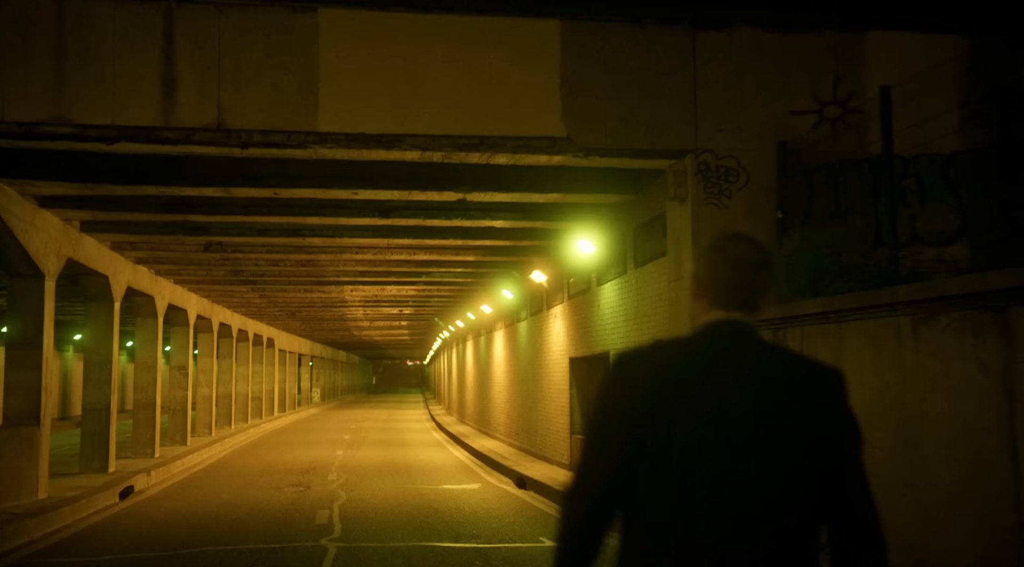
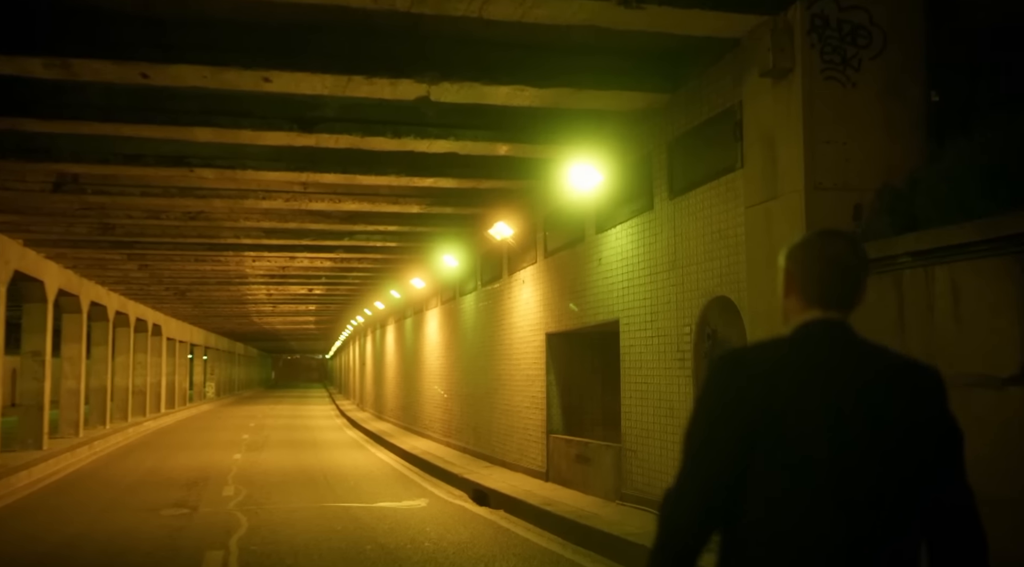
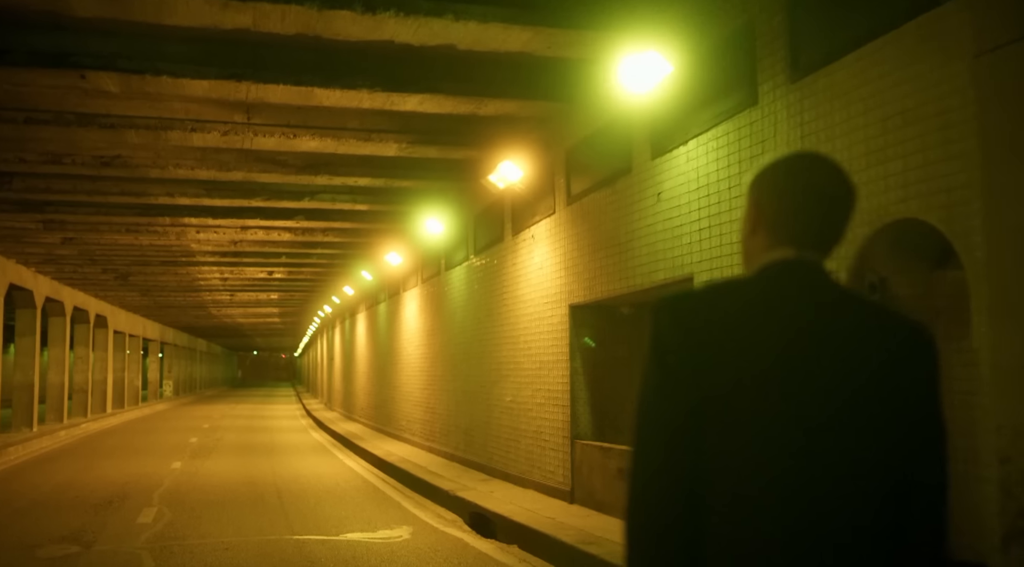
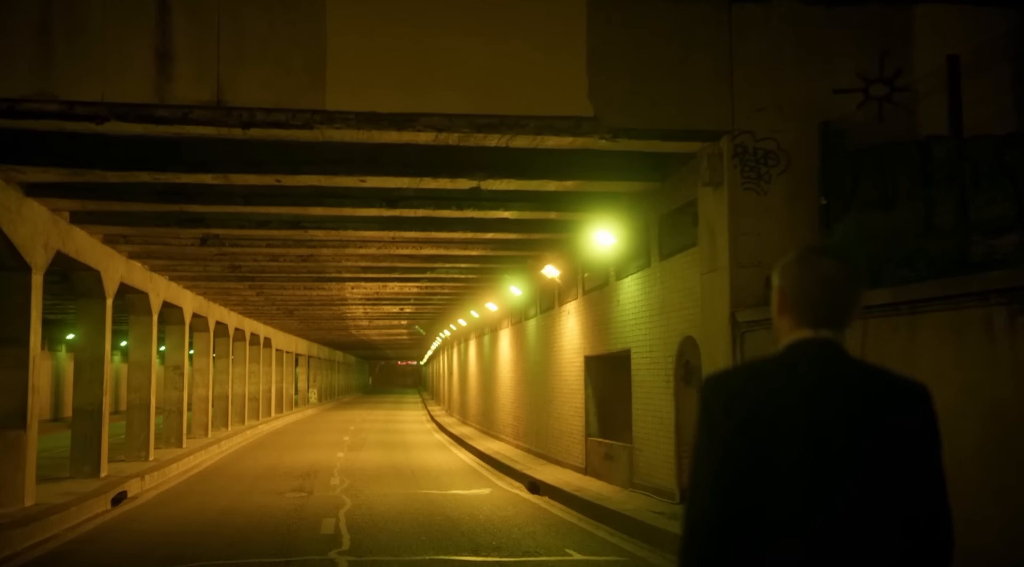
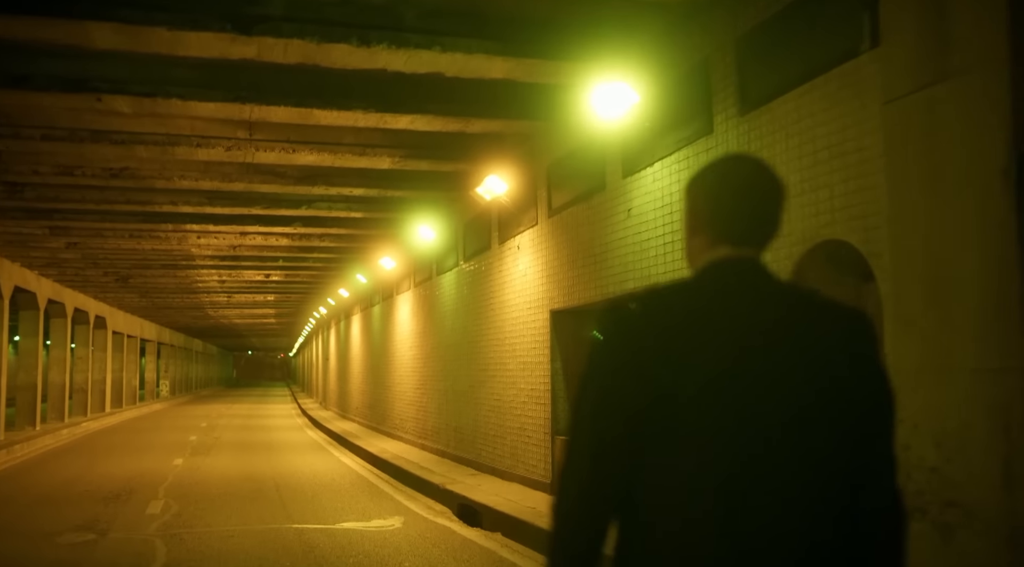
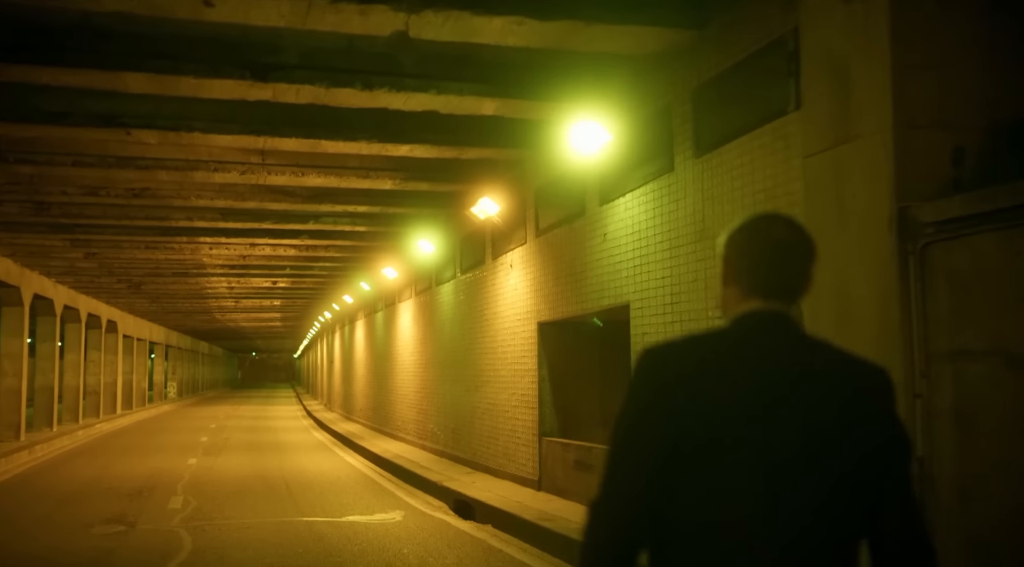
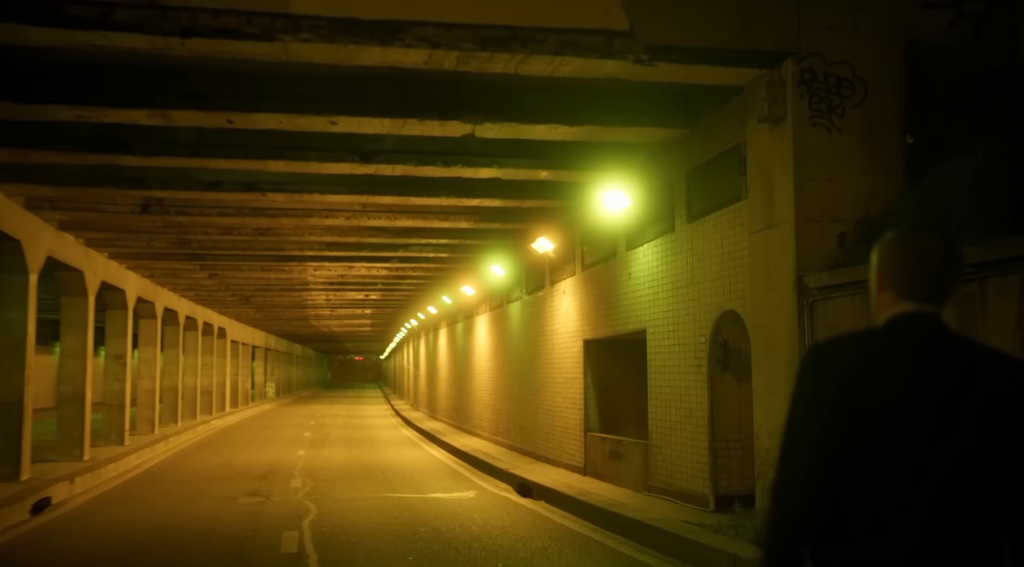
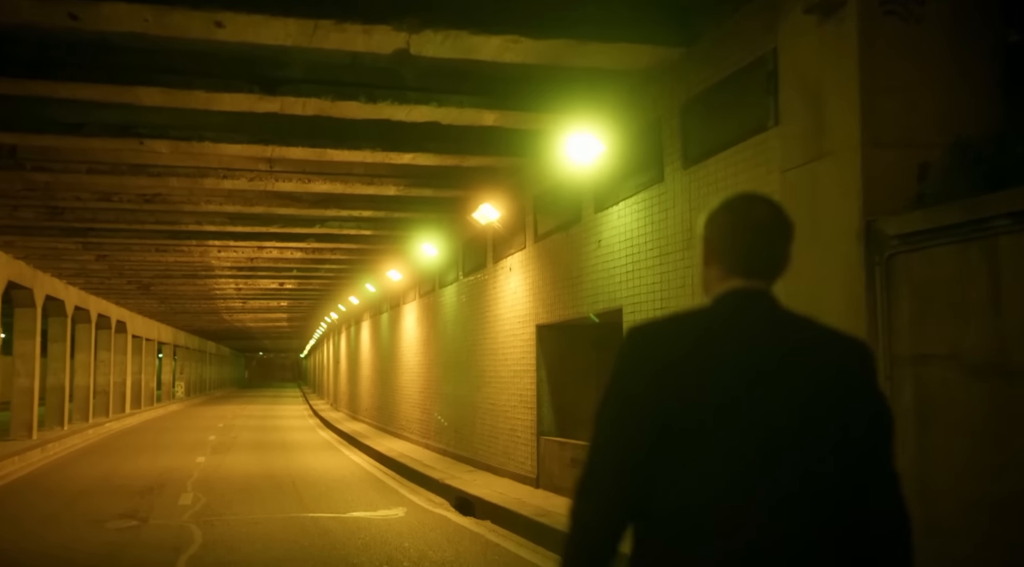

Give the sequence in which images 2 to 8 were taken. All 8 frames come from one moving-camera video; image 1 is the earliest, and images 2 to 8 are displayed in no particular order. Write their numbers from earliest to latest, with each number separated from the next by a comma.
4, 7, 2, 8, 6, 5, 3
